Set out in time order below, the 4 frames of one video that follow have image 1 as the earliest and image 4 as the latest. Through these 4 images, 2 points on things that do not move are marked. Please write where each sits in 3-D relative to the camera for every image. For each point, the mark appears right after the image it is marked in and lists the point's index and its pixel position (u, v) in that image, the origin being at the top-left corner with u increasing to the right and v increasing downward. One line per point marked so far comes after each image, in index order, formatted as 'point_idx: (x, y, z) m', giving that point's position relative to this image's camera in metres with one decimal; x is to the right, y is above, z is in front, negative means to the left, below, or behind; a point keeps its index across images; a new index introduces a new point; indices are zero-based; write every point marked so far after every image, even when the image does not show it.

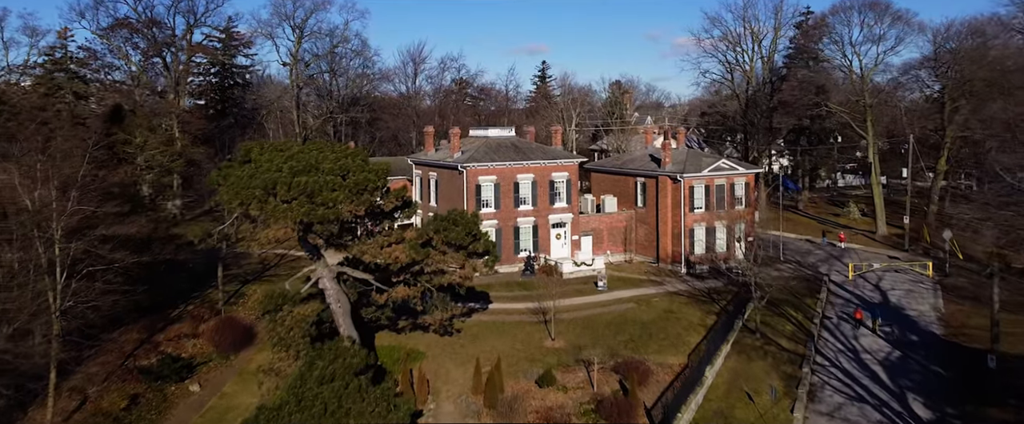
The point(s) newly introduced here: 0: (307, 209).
0: (-4.9, +0.1, +17.9) m
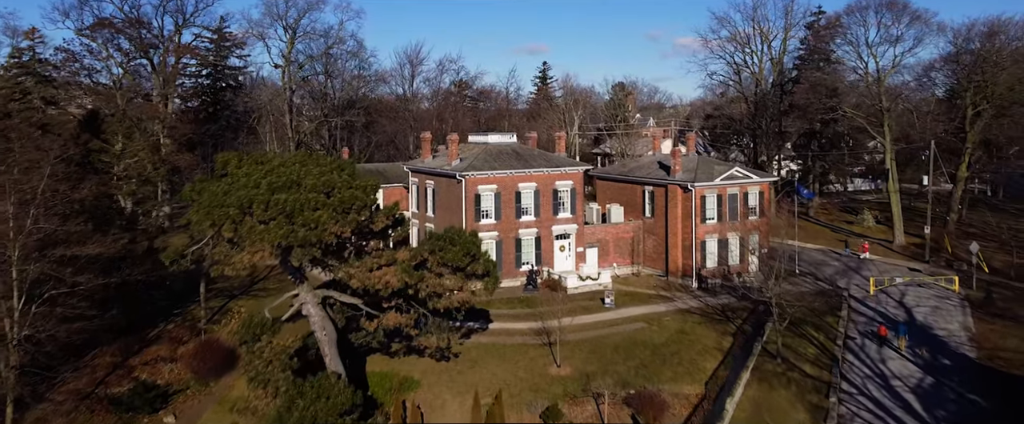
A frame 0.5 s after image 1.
0: (-4.9, -0.4, +16.1) m
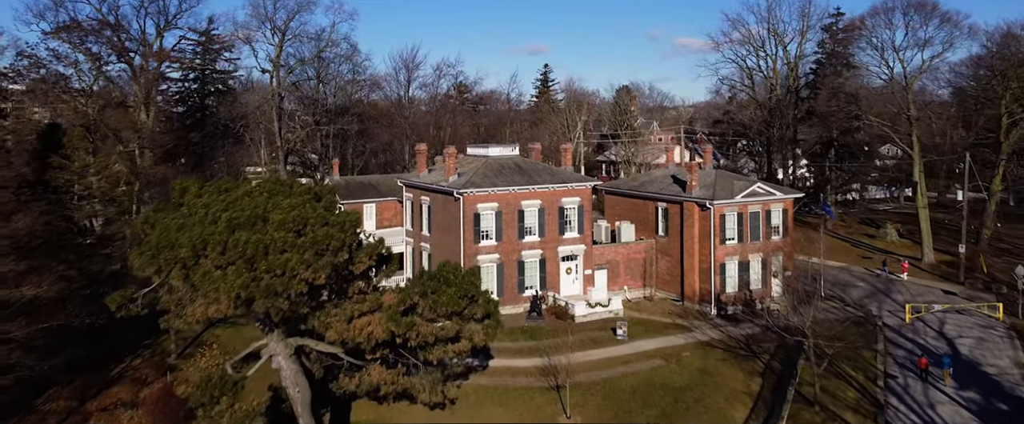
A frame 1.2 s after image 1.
0: (-4.8, -1.2, +13.4) m
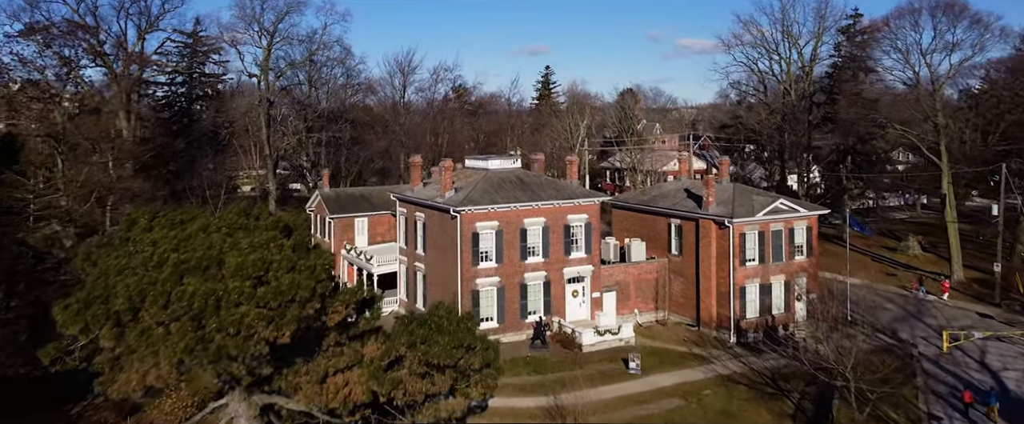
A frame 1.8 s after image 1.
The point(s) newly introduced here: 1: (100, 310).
0: (-4.7, -1.9, +11.0) m
1: (-6.3, -1.5, +11.3) m
